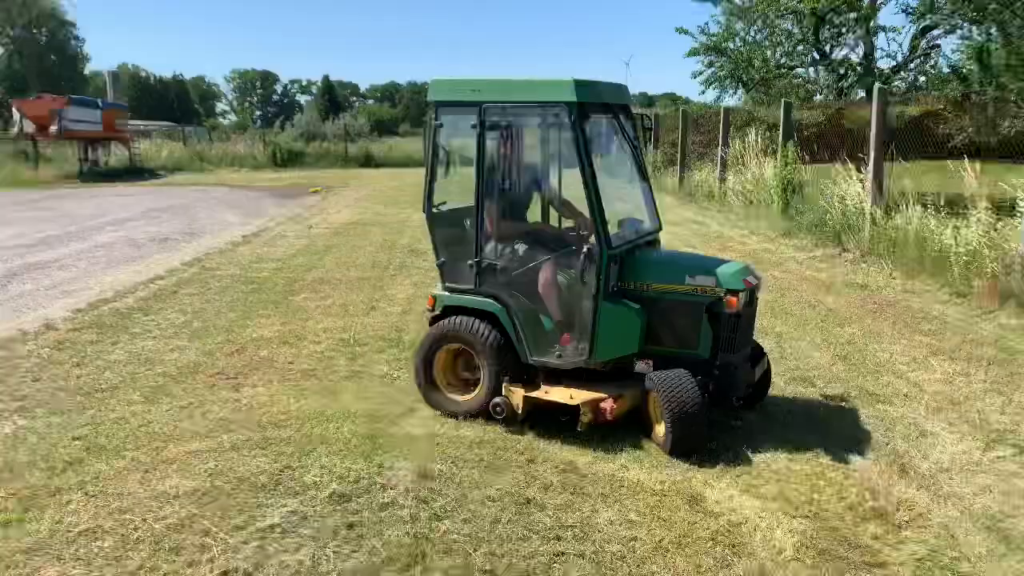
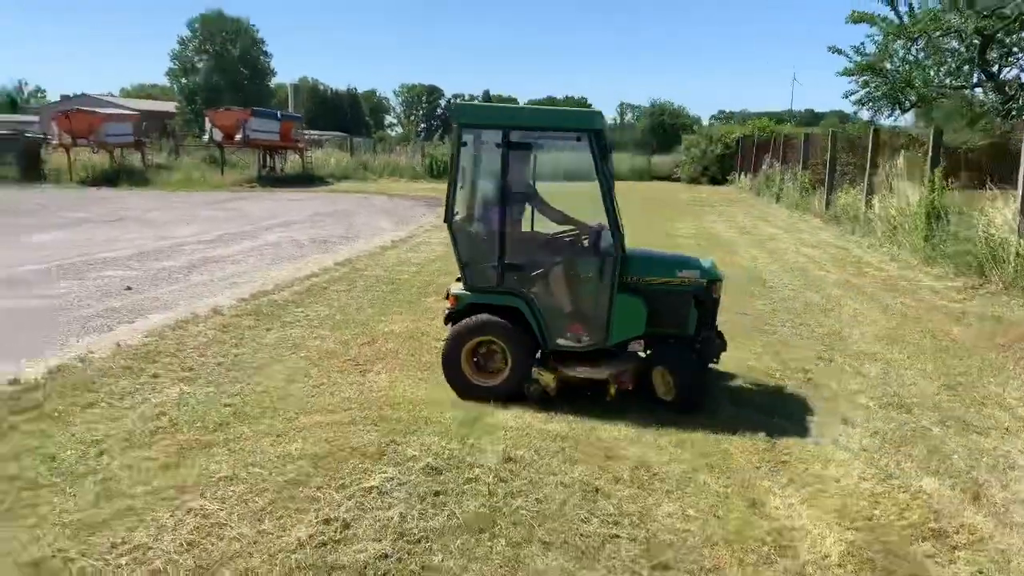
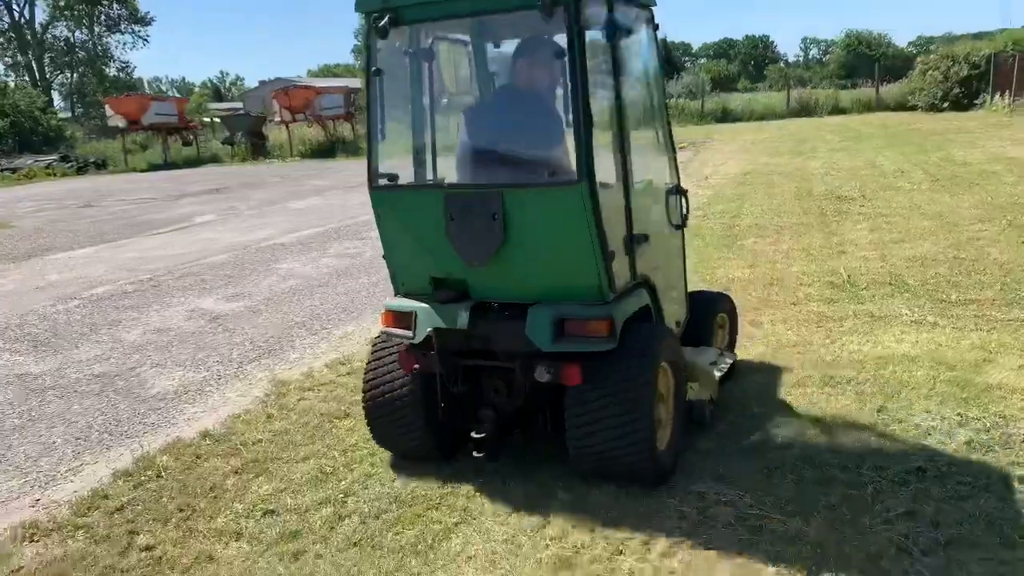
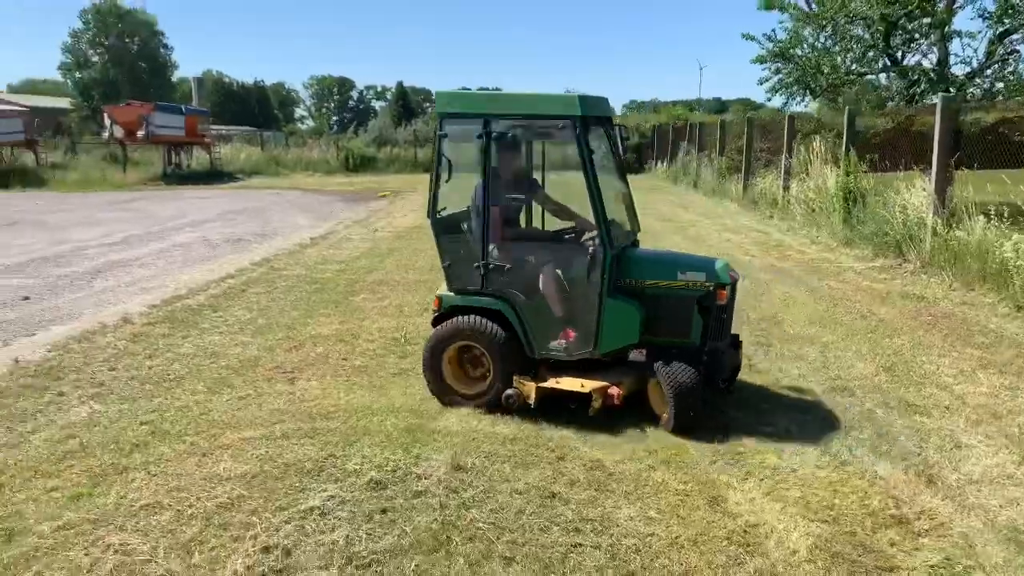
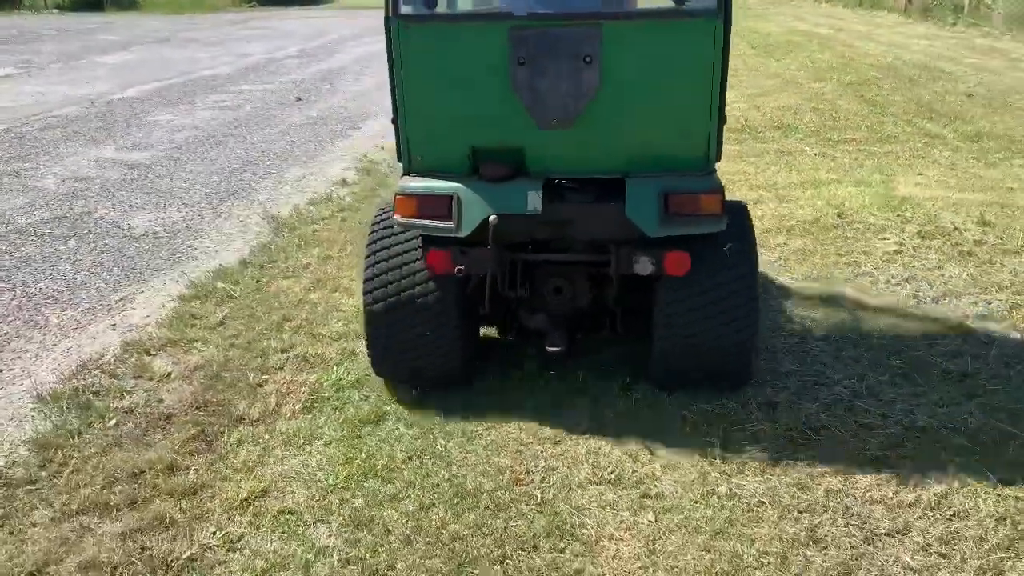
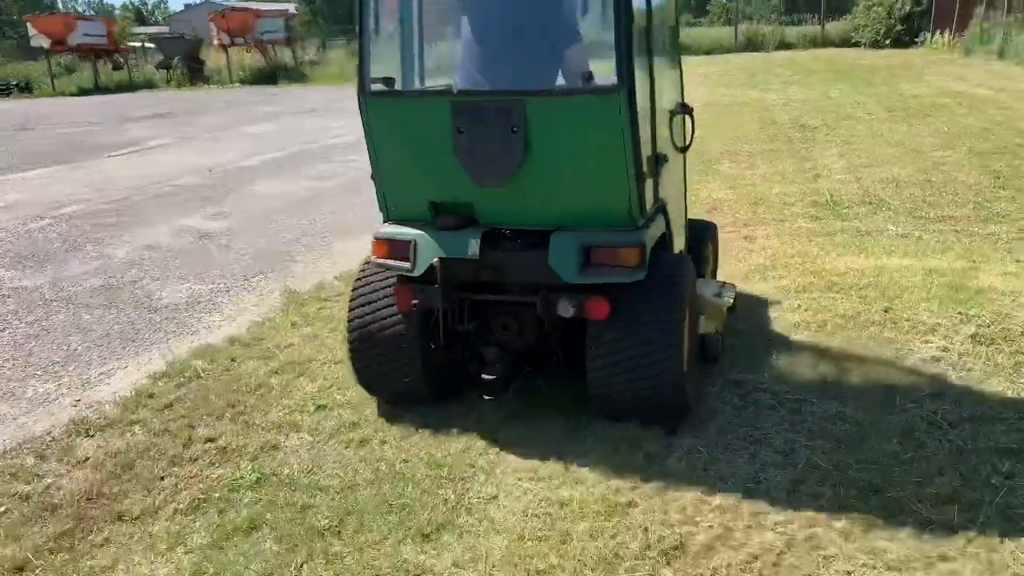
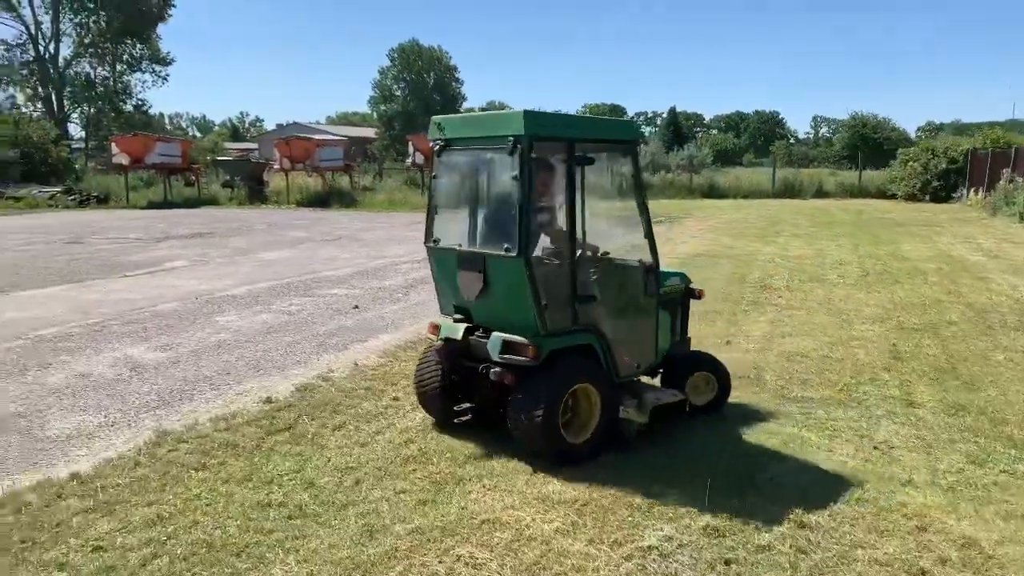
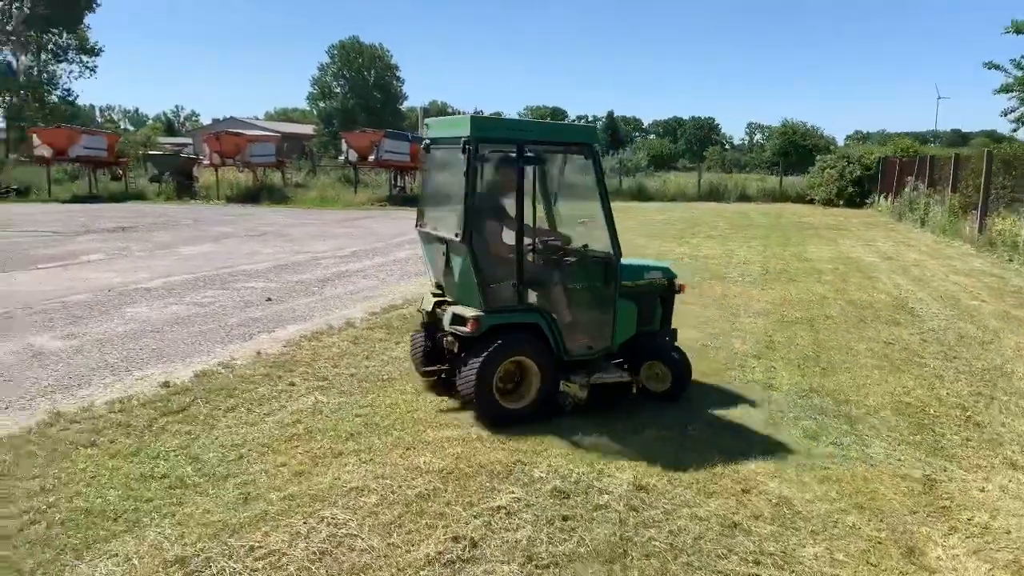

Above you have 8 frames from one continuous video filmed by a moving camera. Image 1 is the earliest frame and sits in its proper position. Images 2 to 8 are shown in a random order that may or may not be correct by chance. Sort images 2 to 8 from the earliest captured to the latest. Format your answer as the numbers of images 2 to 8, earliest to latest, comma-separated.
4, 2, 8, 7, 3, 6, 5
